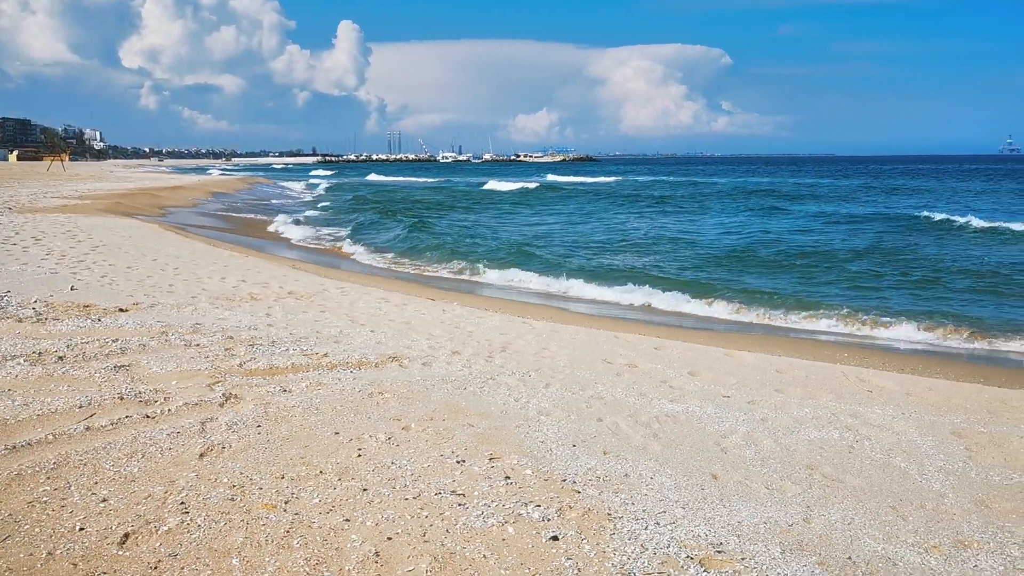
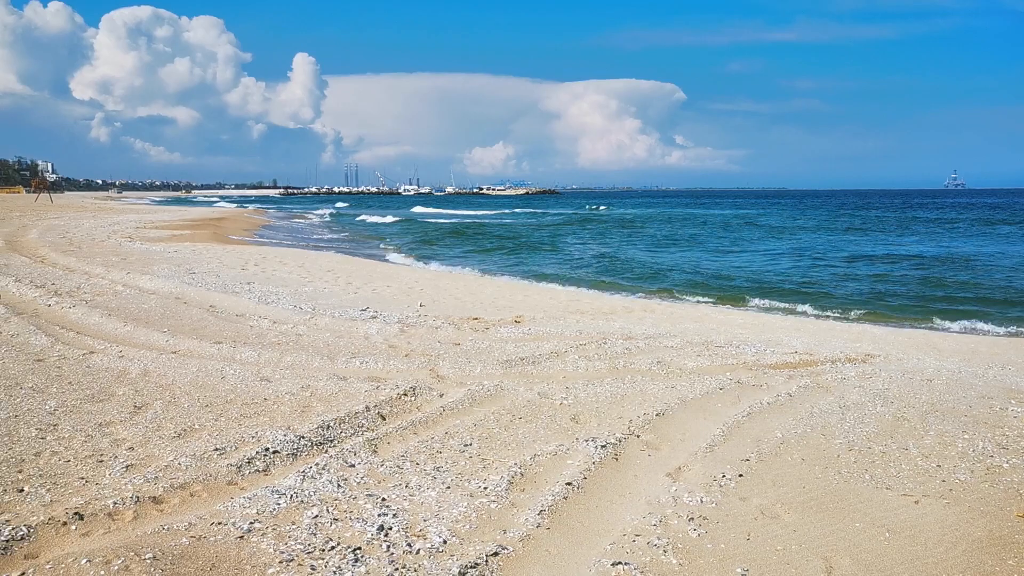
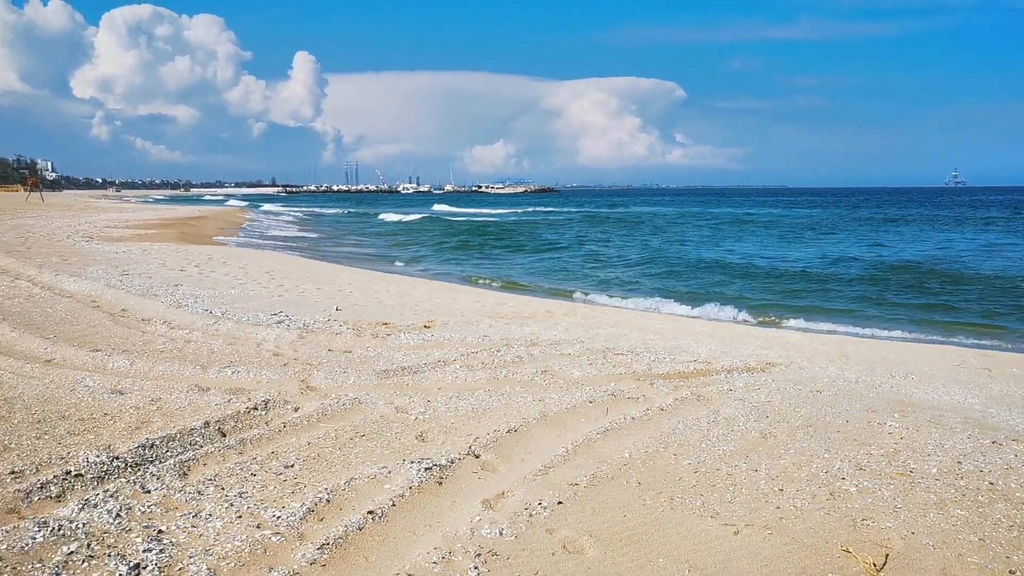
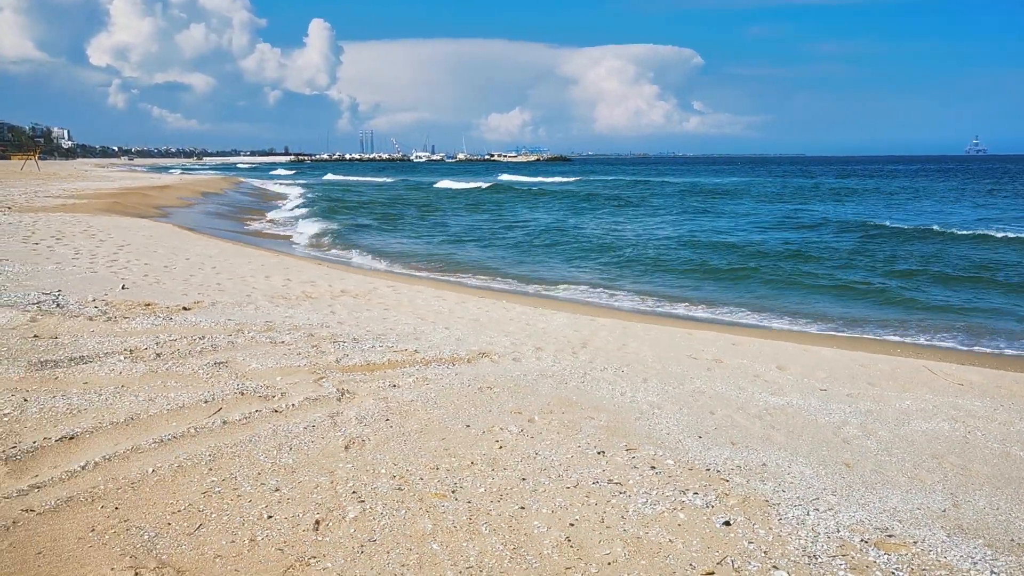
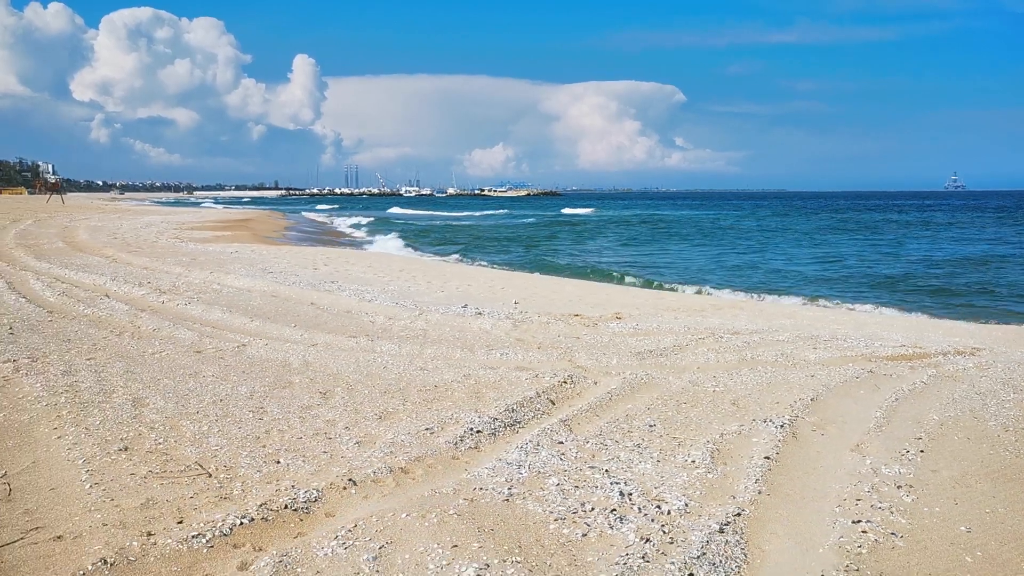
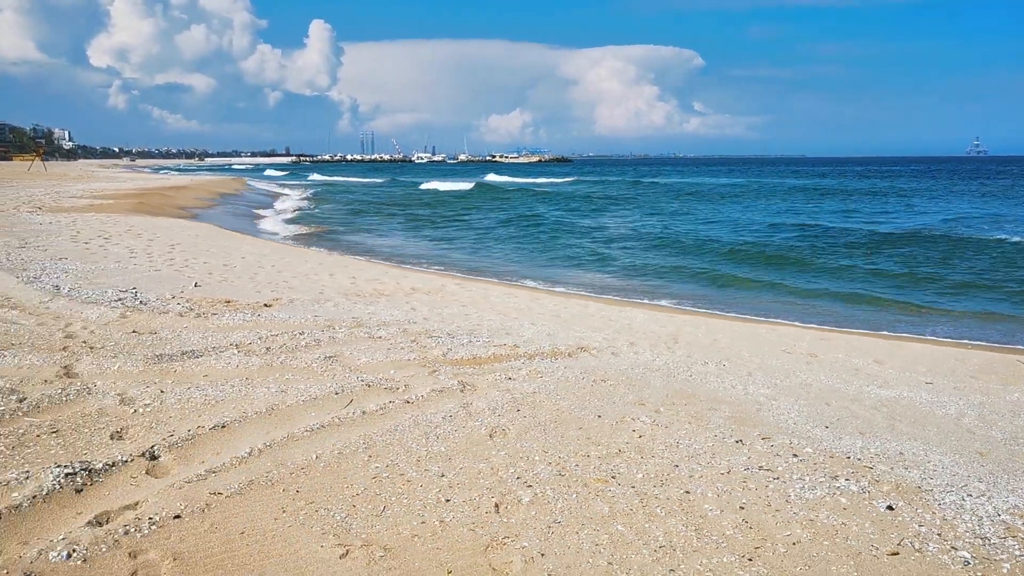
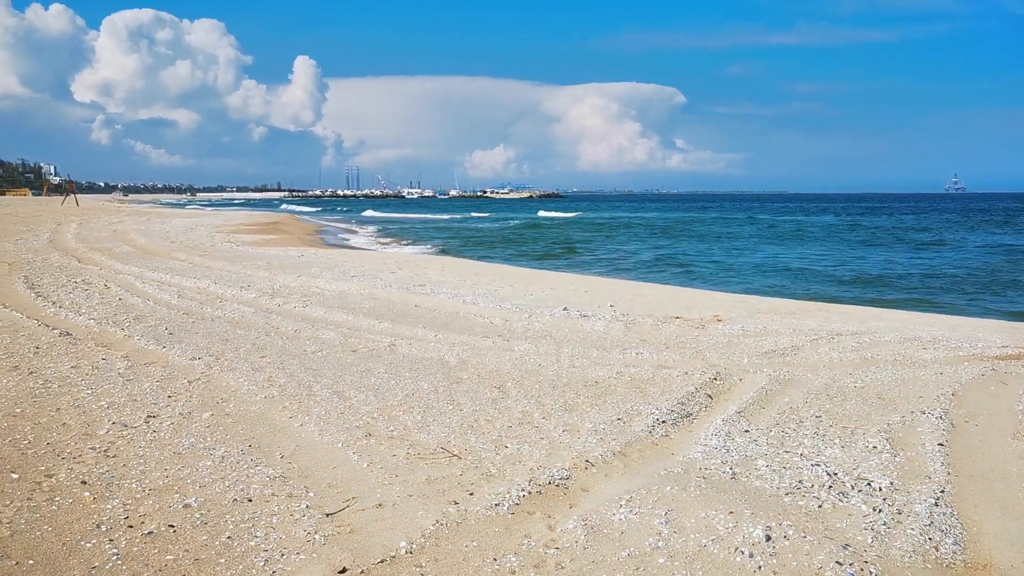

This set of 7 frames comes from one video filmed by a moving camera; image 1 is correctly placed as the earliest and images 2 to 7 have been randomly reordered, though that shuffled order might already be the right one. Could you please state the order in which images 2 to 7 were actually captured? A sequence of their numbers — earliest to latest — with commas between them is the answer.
4, 6, 3, 2, 5, 7
